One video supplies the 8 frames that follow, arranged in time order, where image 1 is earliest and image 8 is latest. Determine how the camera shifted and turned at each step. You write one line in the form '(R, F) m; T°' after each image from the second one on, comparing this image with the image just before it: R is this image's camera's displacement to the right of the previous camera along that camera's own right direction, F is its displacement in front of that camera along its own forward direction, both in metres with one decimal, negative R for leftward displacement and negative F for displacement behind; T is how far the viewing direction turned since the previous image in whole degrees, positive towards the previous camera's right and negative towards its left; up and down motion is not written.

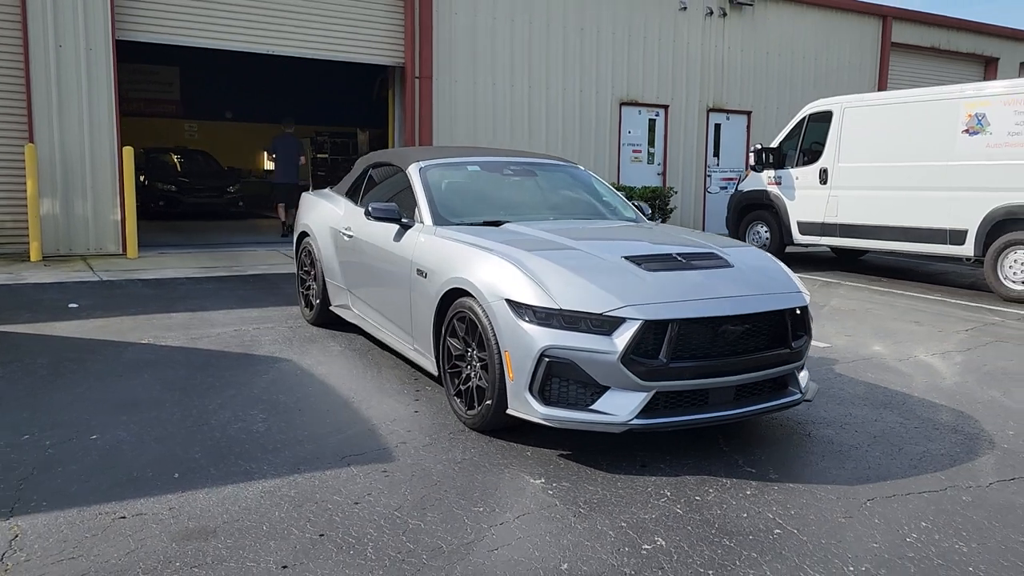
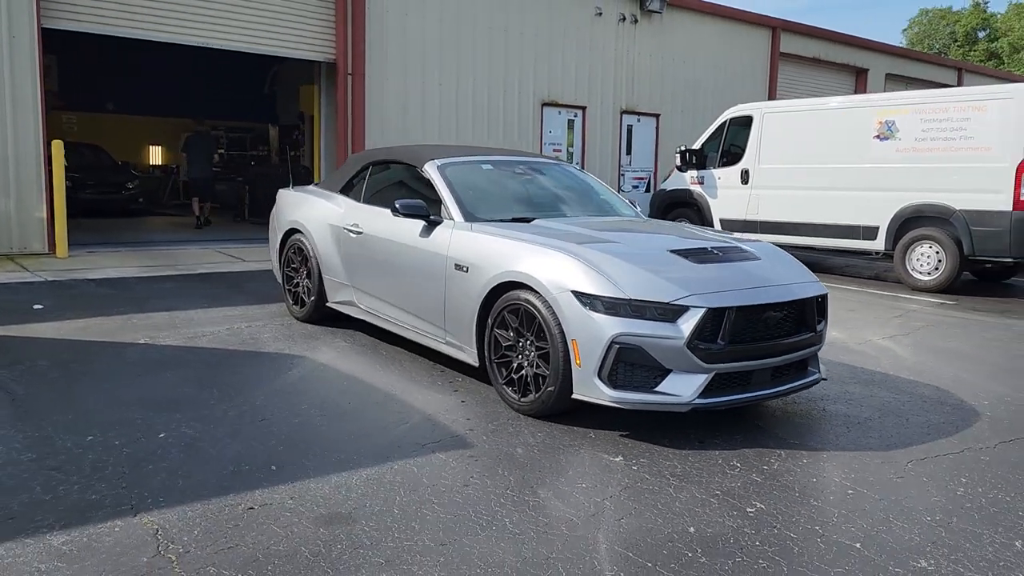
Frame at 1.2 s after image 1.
(-0.9, -0.2) m; +9°
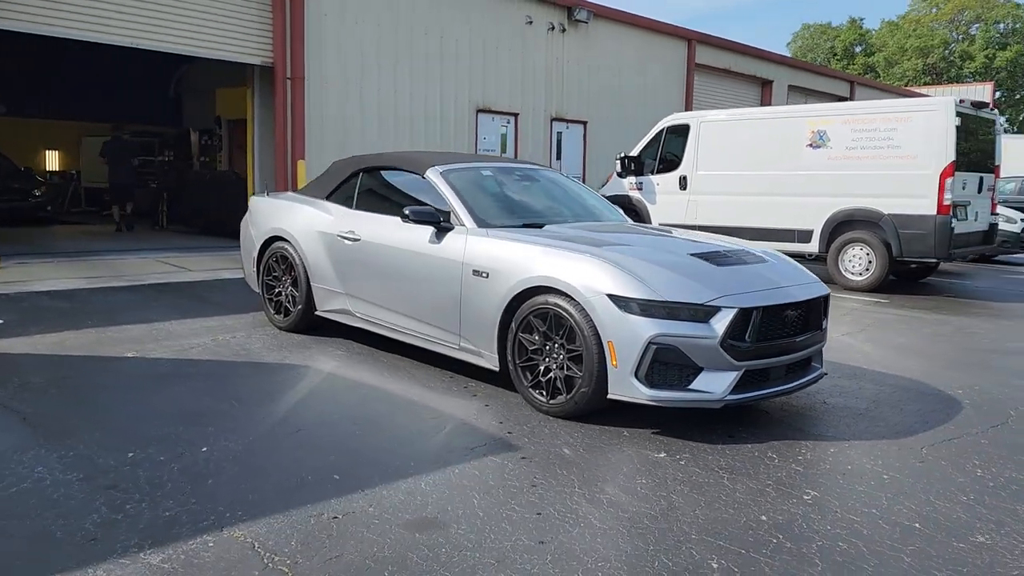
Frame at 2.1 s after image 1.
(-0.7, 0.0) m; +7°
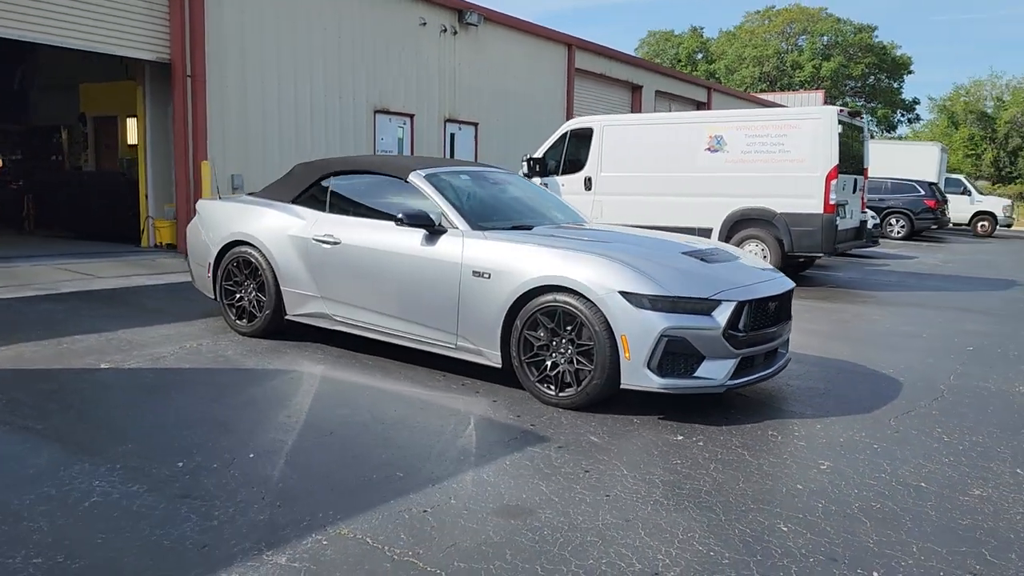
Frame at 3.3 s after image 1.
(-0.9, -0.1) m; +10°
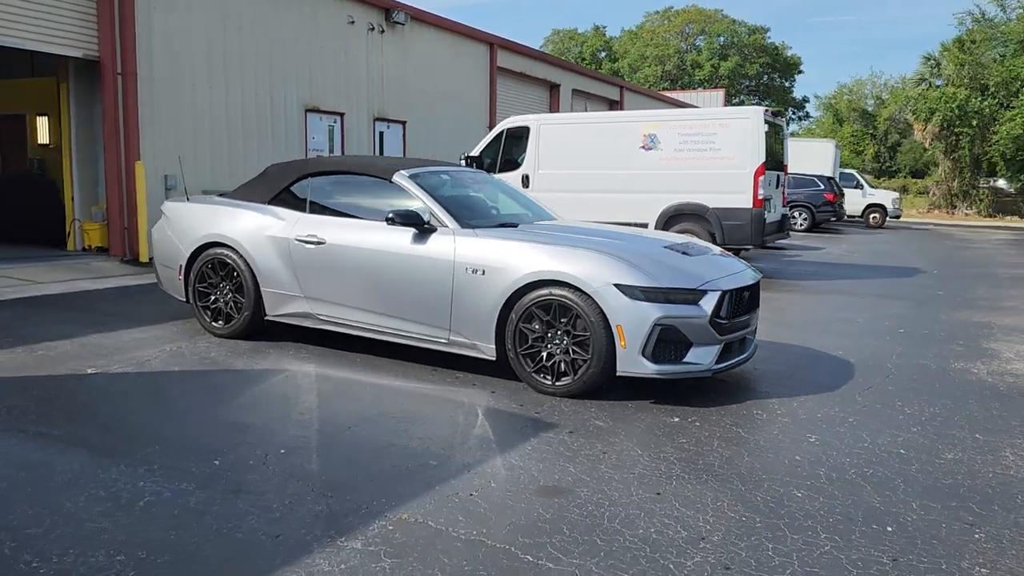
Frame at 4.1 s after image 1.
(-0.5, -0.2) m; +6°
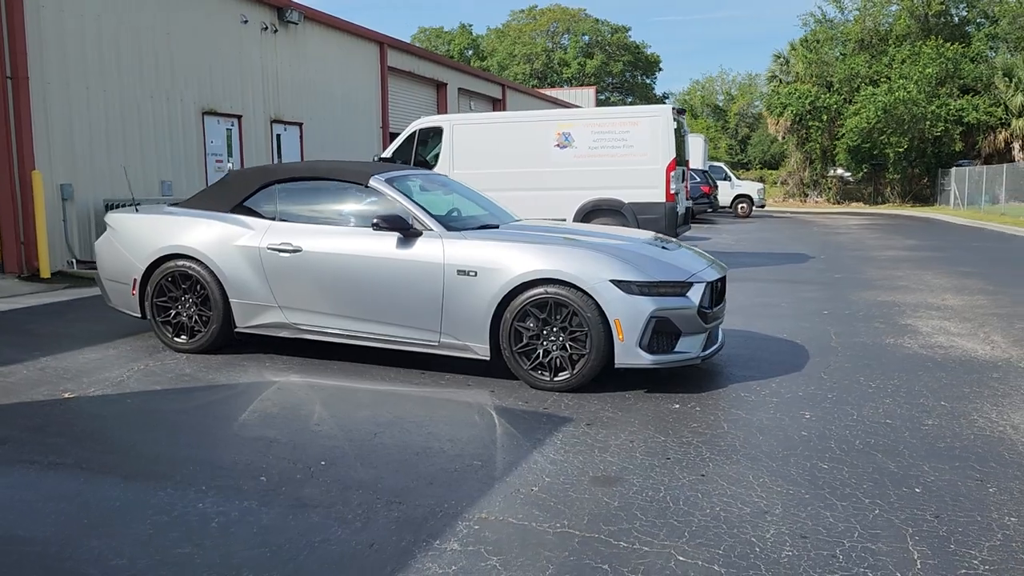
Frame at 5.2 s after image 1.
(-0.8, -0.1) m; +9°
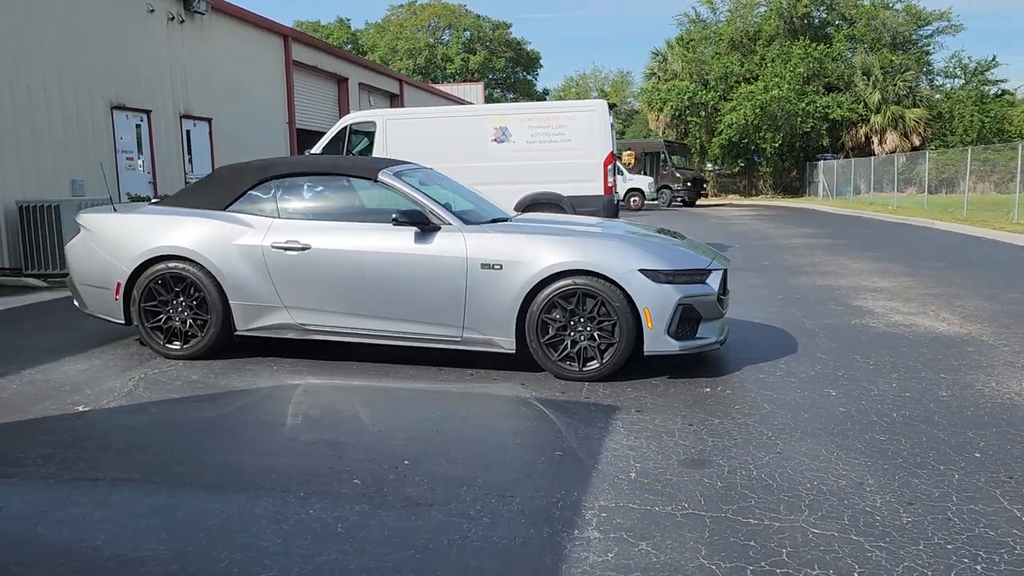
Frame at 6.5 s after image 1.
(-0.9, +0.1) m; +8°
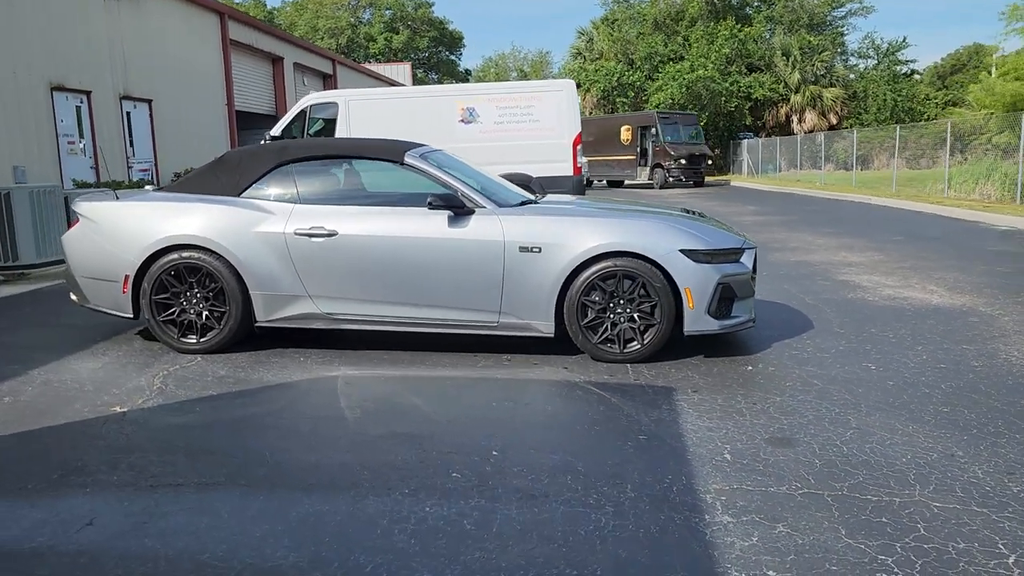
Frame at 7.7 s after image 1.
(-0.7, +0.1) m; +5°
